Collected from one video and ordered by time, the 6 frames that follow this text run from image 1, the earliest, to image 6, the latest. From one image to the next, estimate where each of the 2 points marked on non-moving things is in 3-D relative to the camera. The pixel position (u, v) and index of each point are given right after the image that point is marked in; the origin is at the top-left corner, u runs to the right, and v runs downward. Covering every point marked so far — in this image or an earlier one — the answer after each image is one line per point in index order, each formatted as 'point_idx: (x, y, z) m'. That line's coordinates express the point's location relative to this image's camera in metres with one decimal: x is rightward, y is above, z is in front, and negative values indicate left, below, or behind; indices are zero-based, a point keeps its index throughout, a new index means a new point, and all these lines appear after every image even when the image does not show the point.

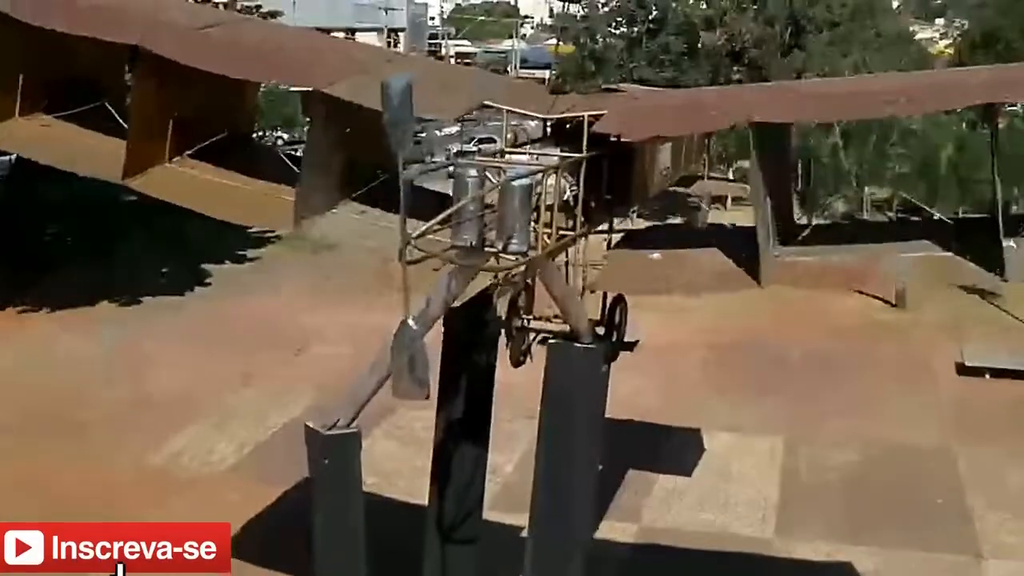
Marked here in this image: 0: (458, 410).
0: (-0.3, -0.7, +7.1) m
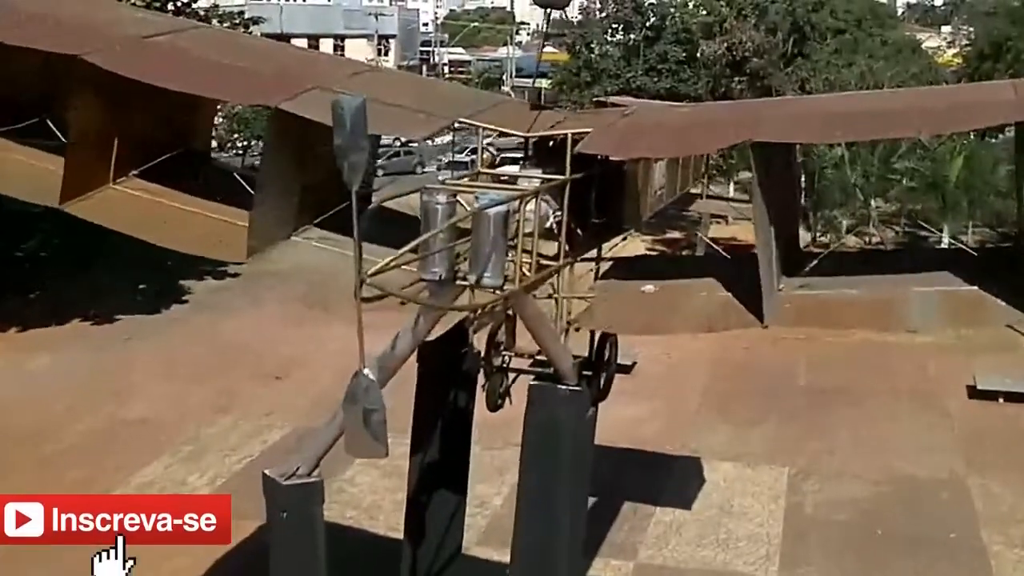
0: (-0.4, -0.8, +6.5) m
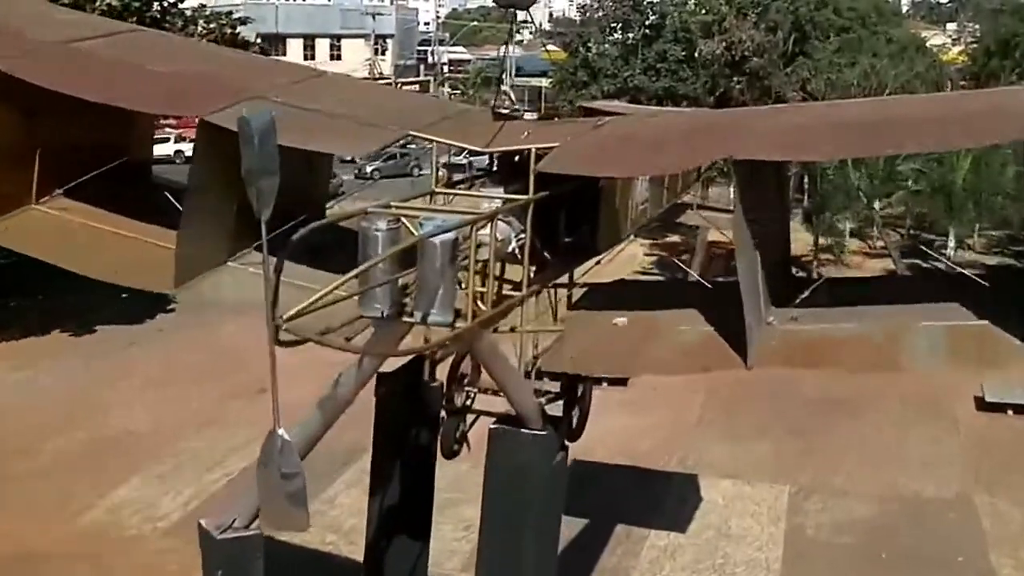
0: (-0.5, -1.0, +5.9) m
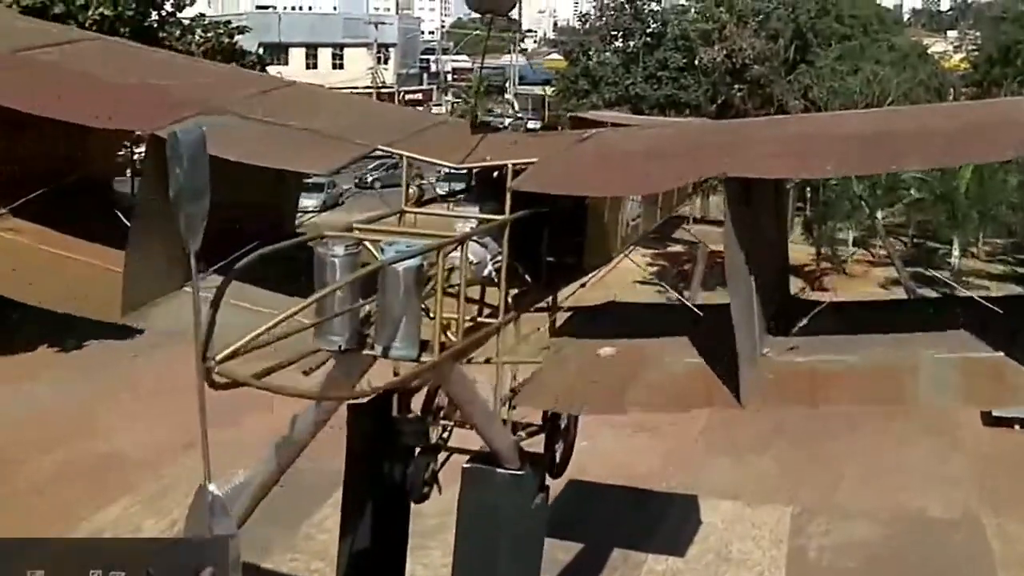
0: (-0.6, -1.1, +5.5) m
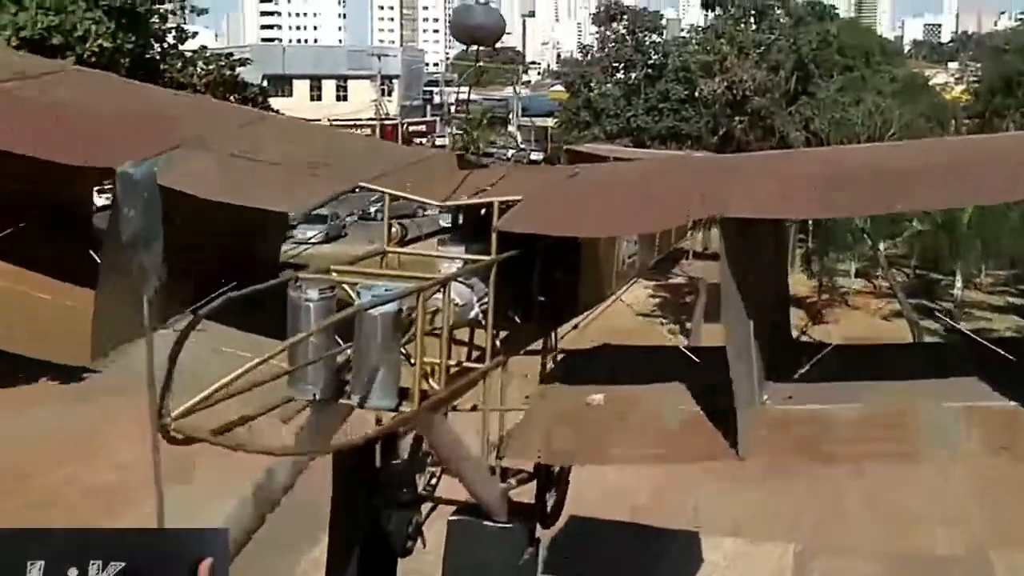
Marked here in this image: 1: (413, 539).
0: (-0.7, -1.2, +5.3) m
1: (-0.3, -0.9, +5.0) m
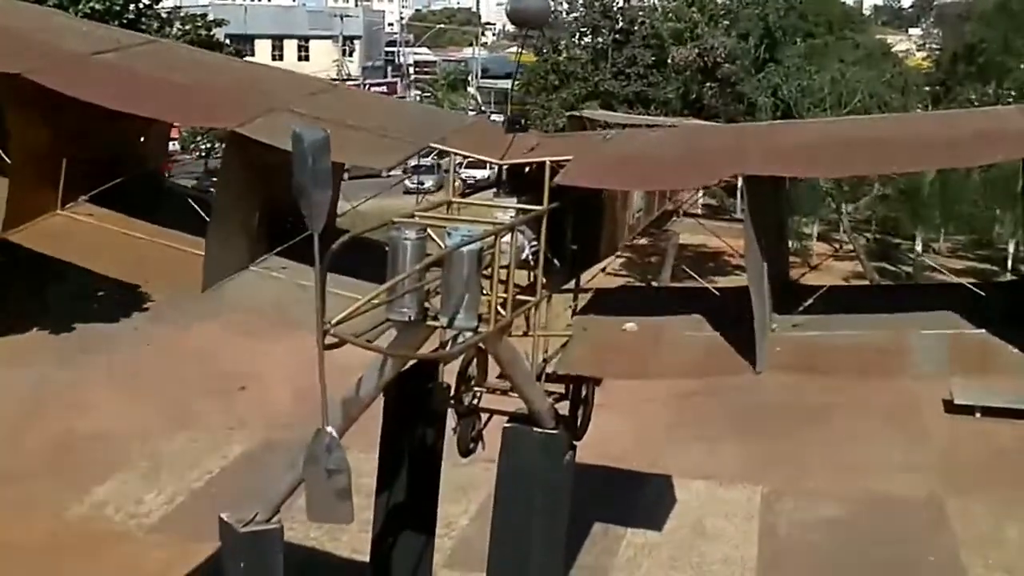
0: (-0.5, -1.0, +6.1) m
1: (-0.2, -0.7, +5.8) m
